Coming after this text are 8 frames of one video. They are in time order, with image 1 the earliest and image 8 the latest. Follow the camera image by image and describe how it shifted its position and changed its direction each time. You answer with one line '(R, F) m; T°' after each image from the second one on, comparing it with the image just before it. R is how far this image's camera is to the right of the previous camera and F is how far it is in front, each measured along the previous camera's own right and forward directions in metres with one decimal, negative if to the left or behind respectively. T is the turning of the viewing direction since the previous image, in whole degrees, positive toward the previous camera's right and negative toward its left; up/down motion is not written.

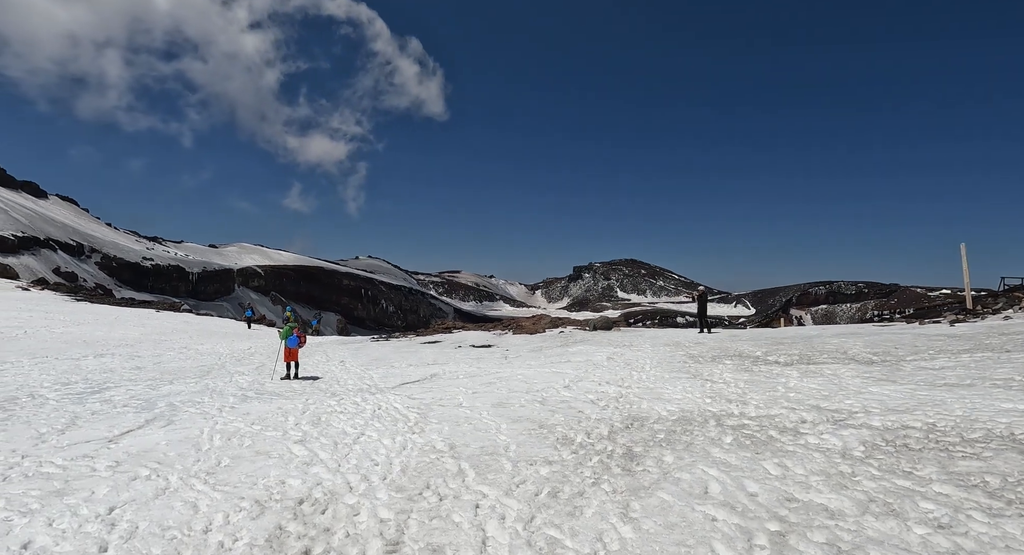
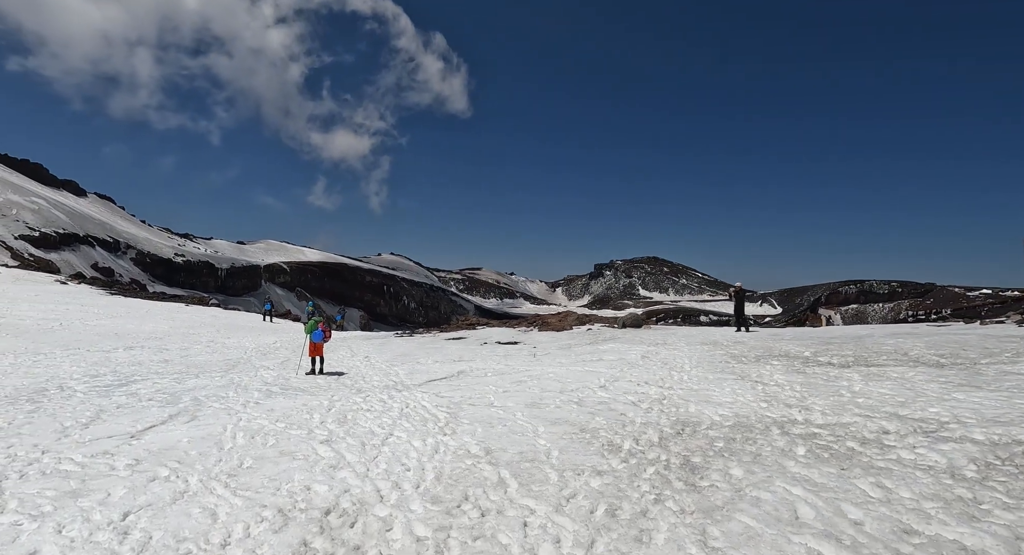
(-0.3, +0.6) m; -2°
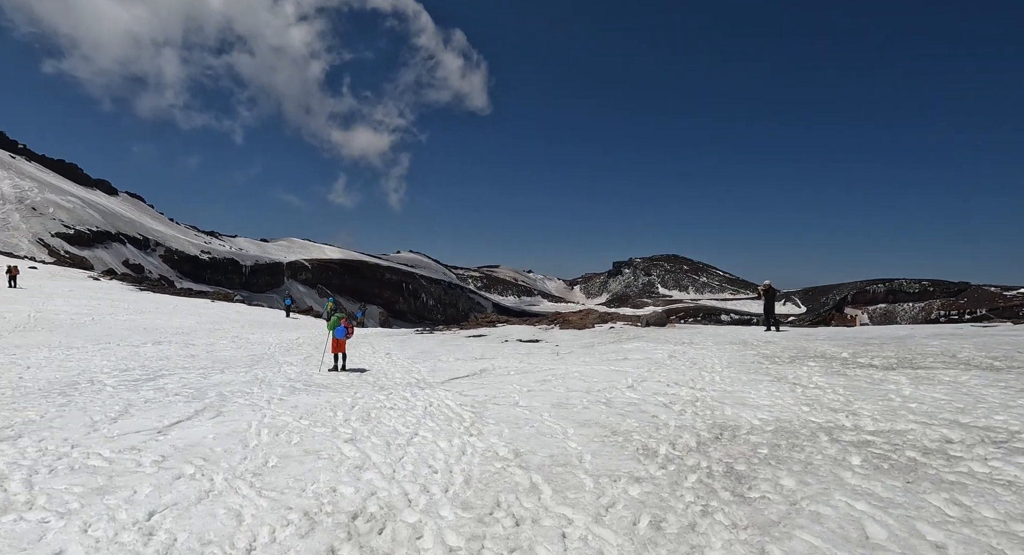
(-0.2, +0.3) m; -2°
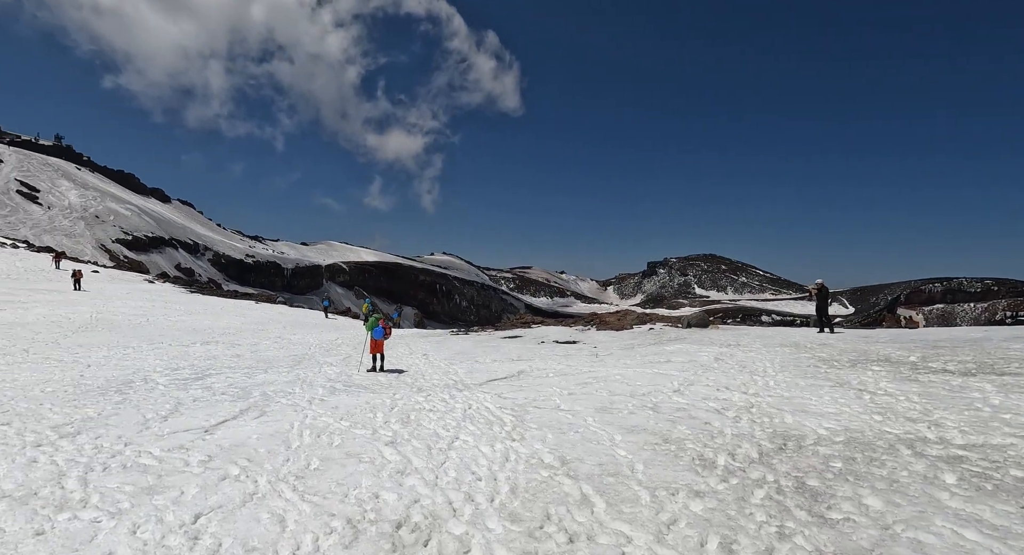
(-0.2, +0.3) m; -4°
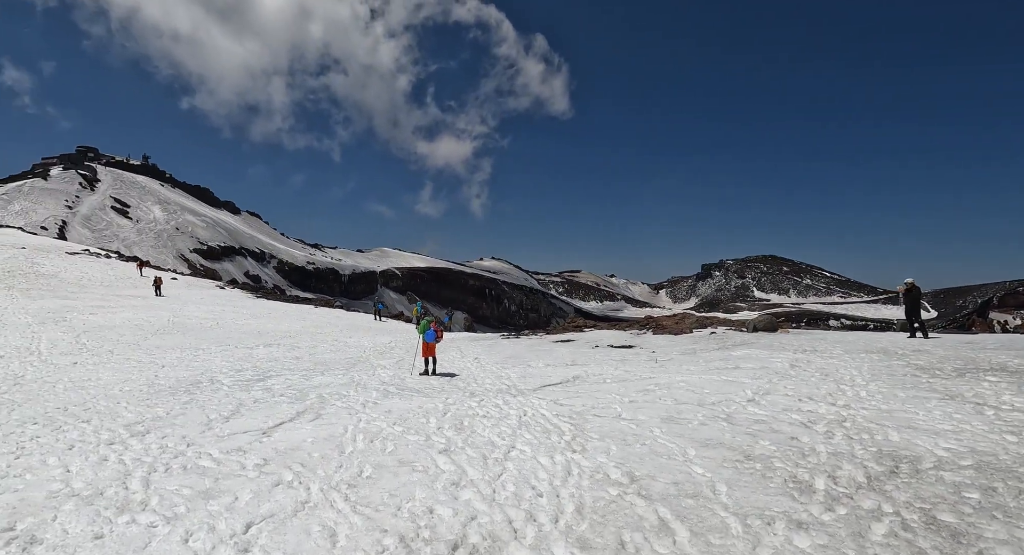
(-0.2, +0.6) m; -5°
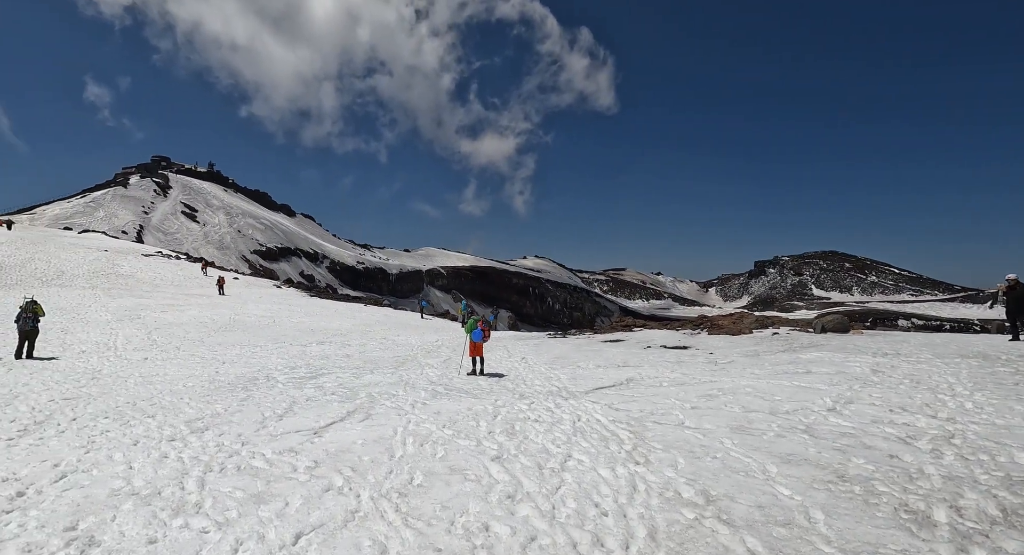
(-0.2, +0.6) m; -5°
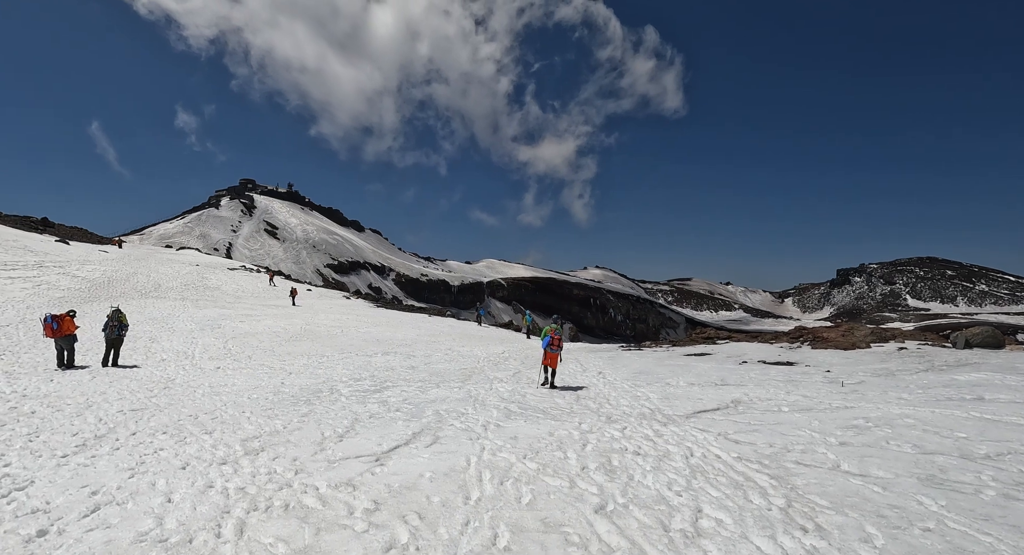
(-0.6, +2.0) m; -7°
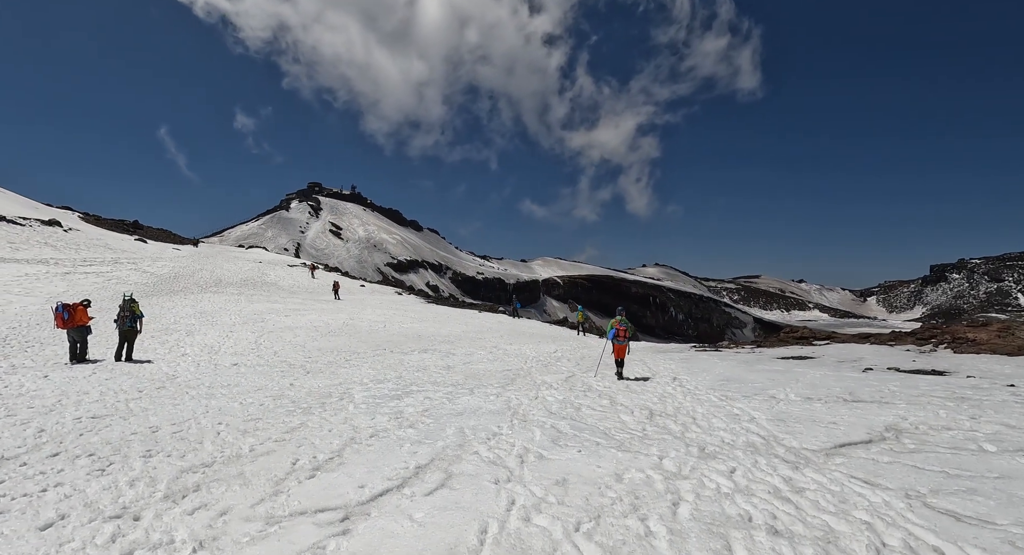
(+0.1, +4.2) m; -6°
